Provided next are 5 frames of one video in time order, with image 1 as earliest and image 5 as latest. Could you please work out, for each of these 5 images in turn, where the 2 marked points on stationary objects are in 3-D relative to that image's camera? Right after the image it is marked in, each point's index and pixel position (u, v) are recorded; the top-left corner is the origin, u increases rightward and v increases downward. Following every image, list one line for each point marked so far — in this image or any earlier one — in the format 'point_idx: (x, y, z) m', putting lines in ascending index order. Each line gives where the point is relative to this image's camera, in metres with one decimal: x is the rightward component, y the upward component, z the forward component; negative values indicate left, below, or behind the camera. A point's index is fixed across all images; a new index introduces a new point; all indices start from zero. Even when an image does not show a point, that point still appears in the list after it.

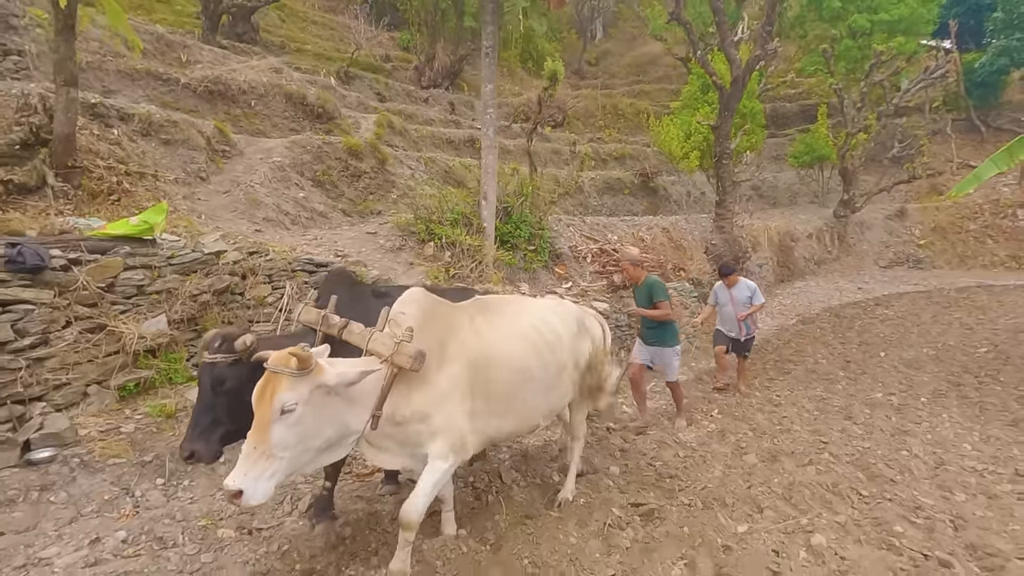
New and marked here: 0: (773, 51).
0: (+6.0, +5.5, +12.3) m
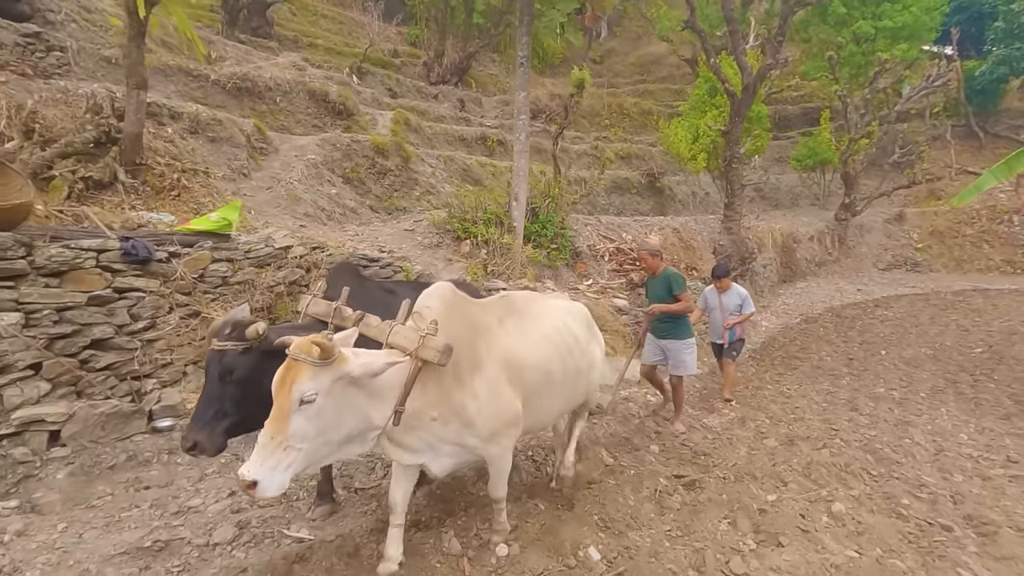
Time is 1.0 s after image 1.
0: (+6.5, +5.5, +12.8) m
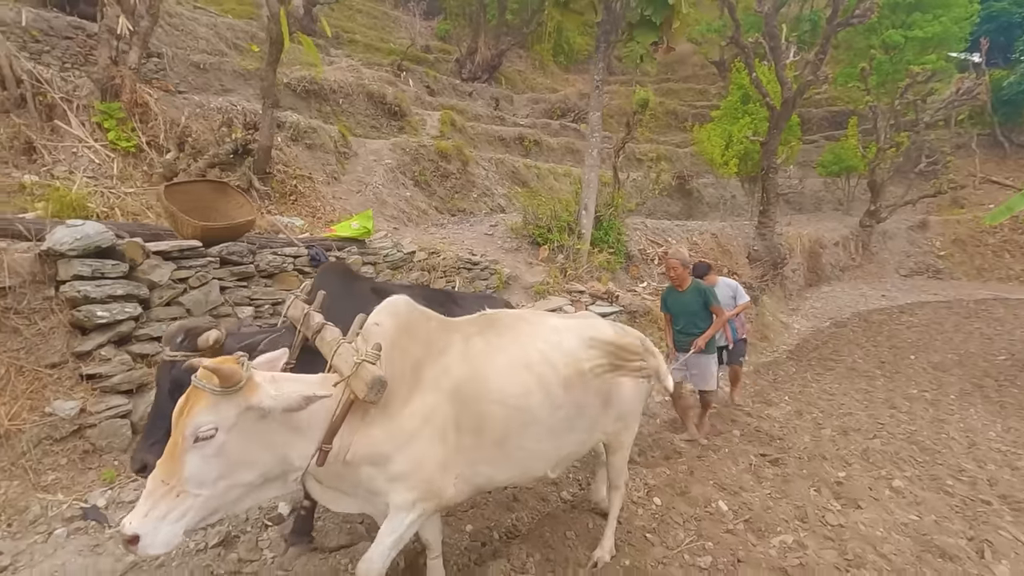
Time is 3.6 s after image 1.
0: (+7.9, +5.4, +13.5) m
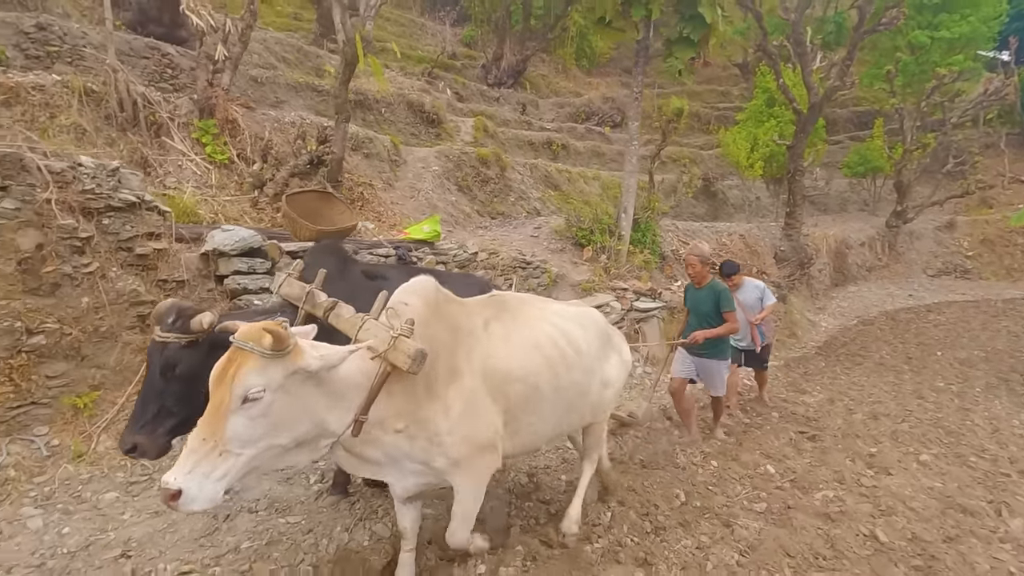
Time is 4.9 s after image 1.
0: (+8.9, +5.4, +13.9) m
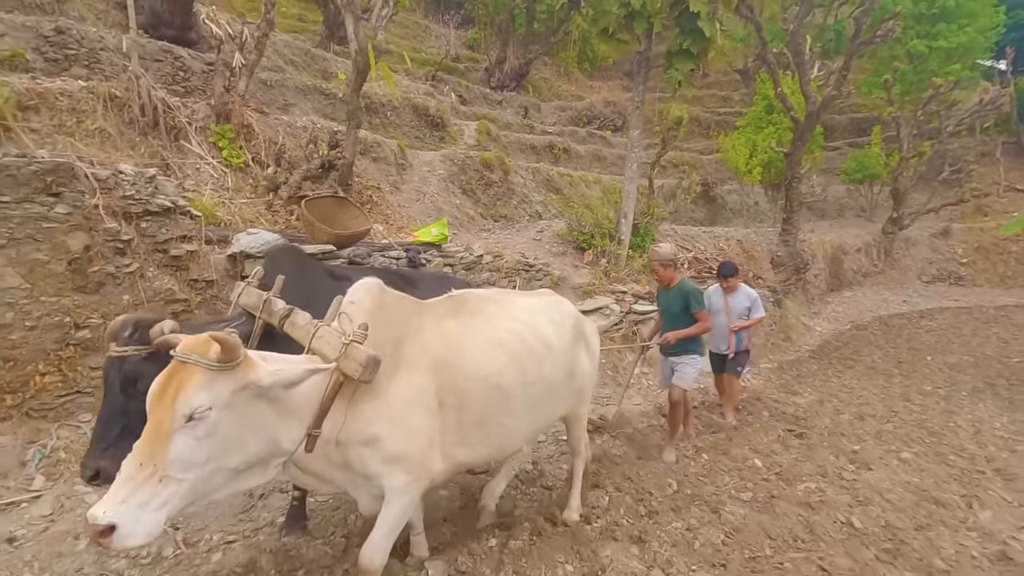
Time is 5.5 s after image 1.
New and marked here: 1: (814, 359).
0: (+9.0, +5.3, +14.2) m
1: (+6.2, -1.5, +10.9) m
